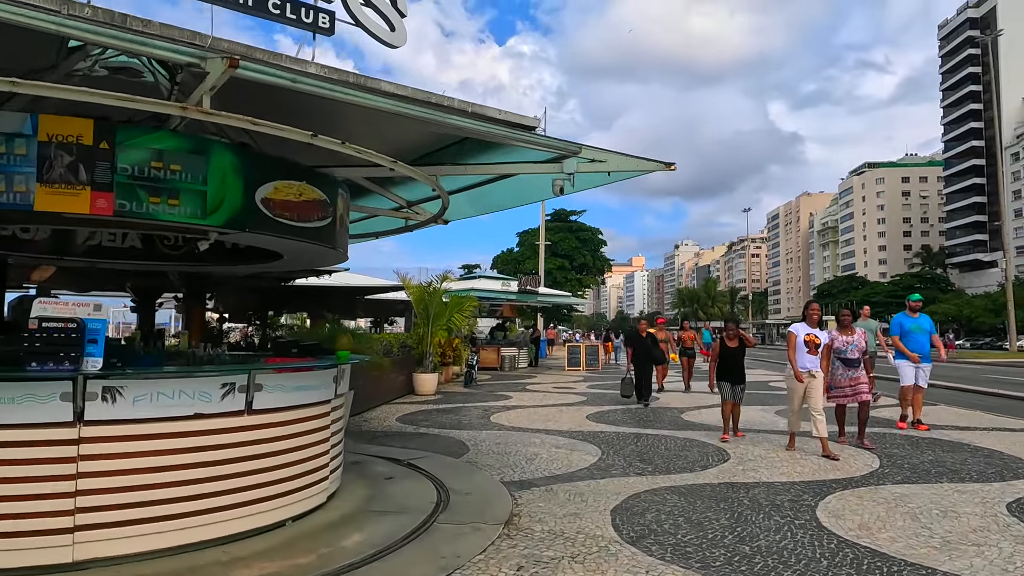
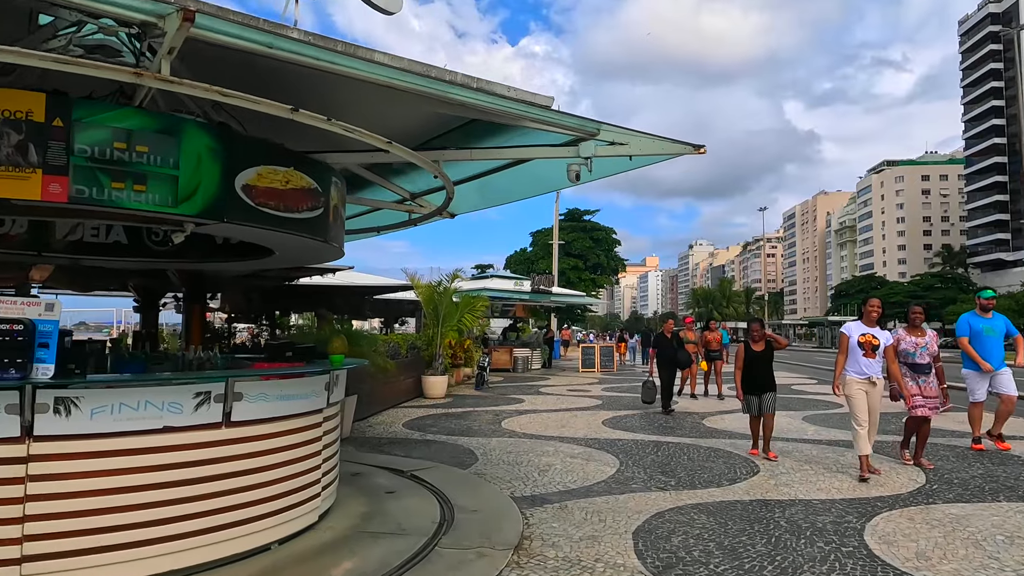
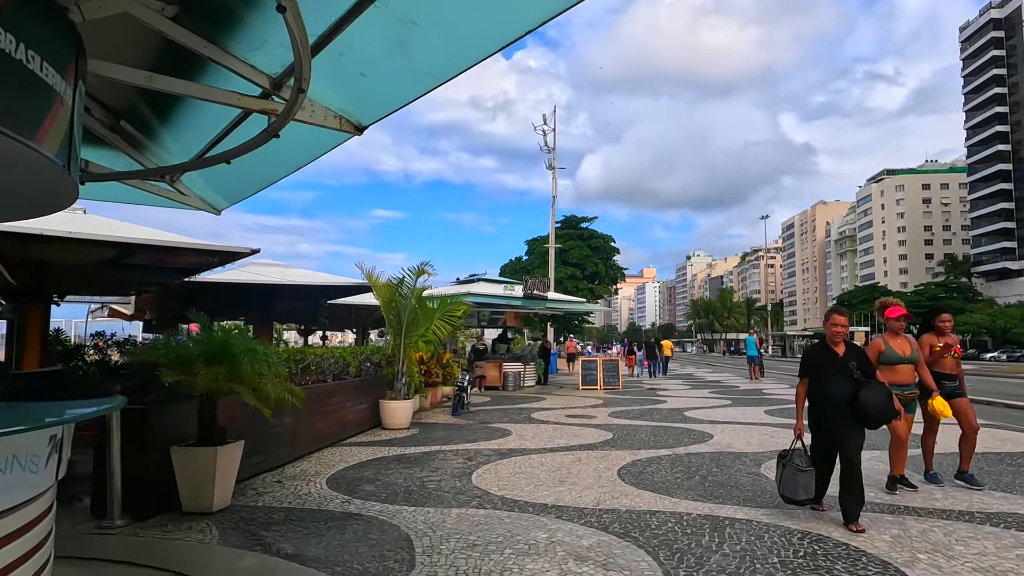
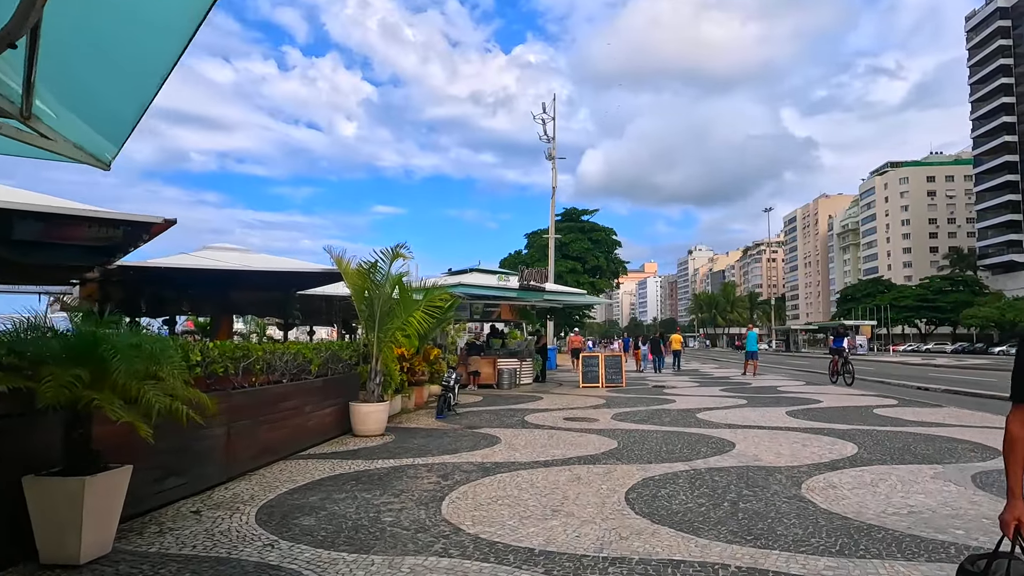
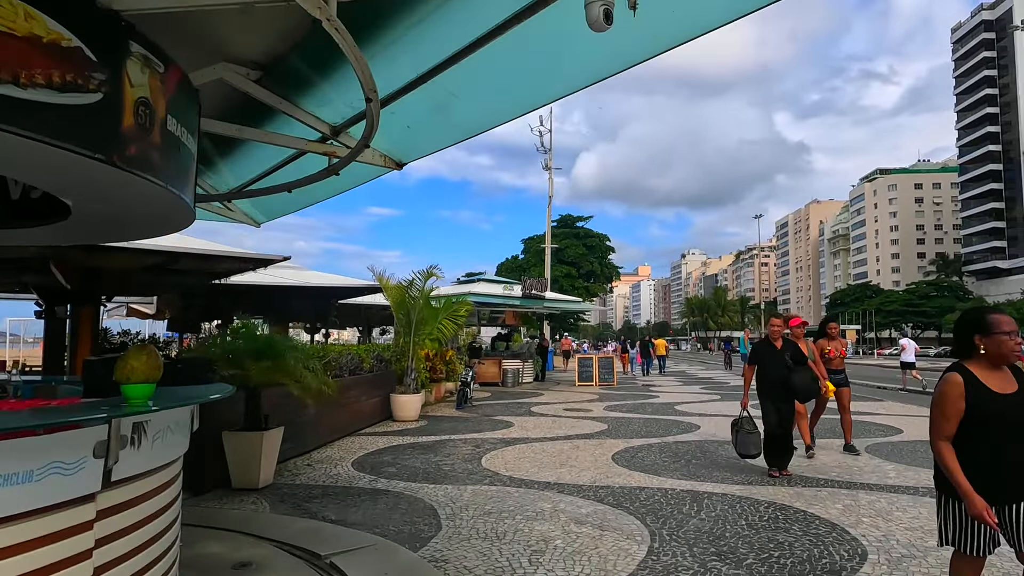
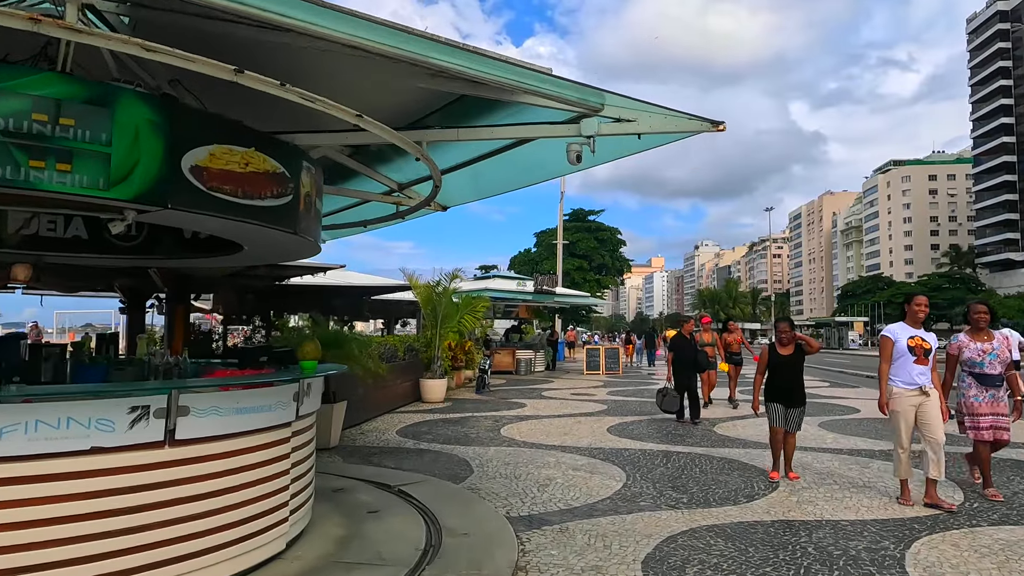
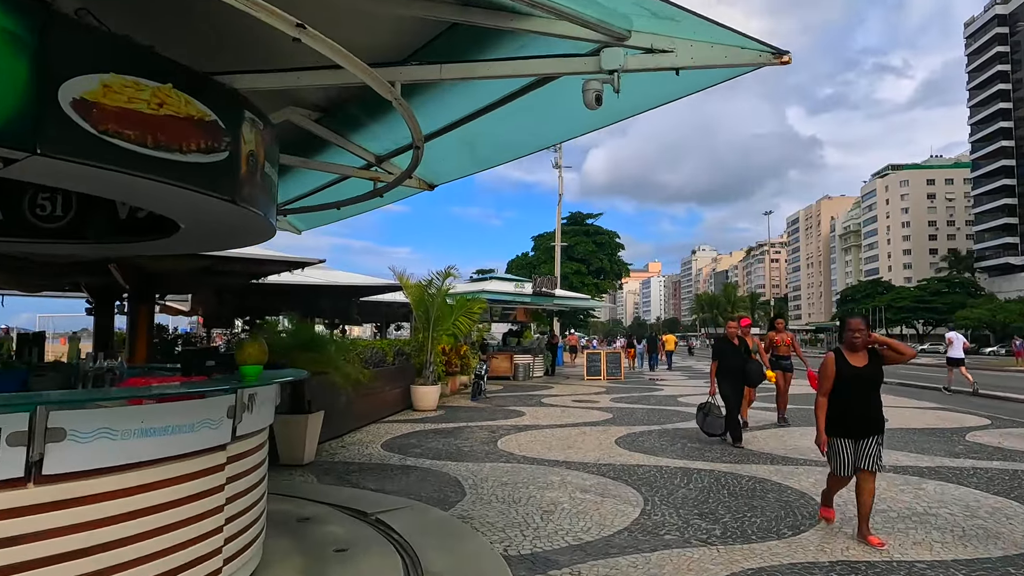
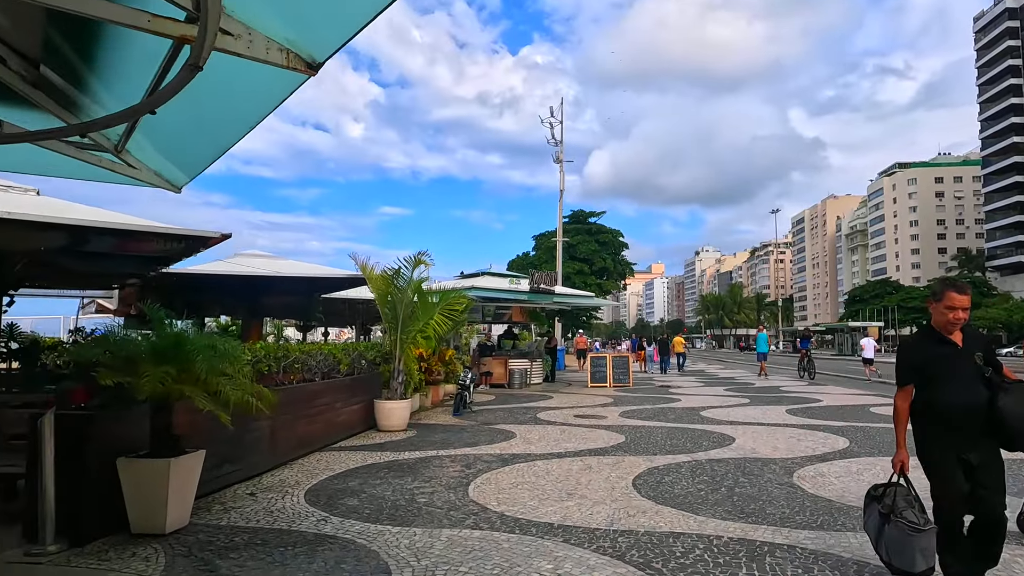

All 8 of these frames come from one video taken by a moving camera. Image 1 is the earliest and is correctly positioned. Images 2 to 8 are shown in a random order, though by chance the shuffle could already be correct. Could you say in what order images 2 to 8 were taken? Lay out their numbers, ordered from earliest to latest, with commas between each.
2, 6, 7, 5, 3, 8, 4
